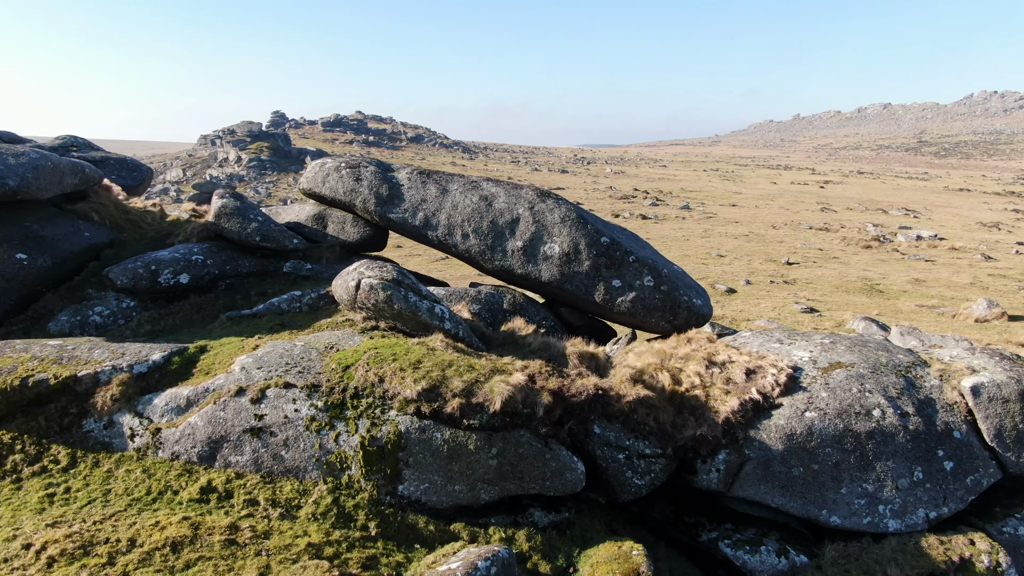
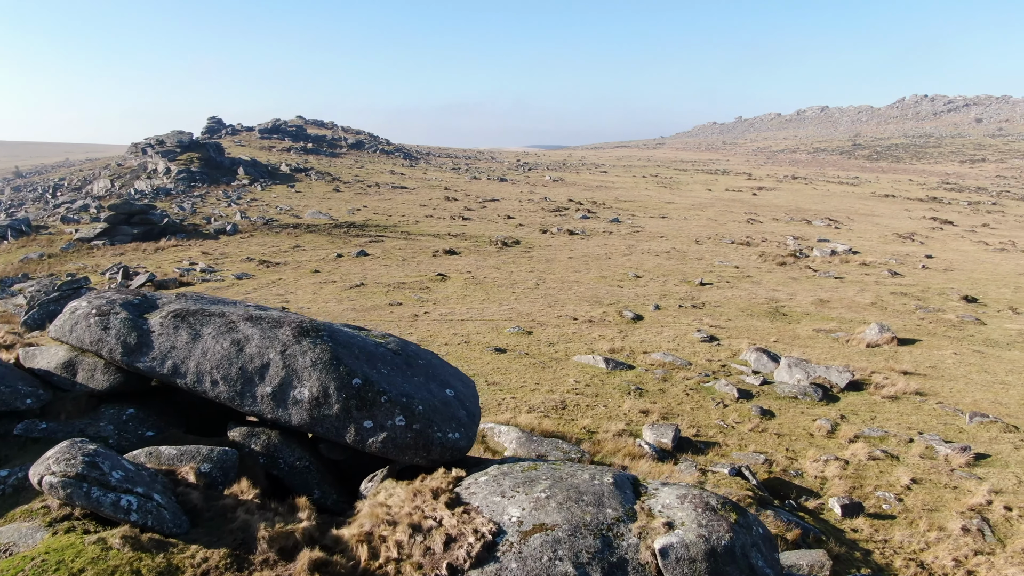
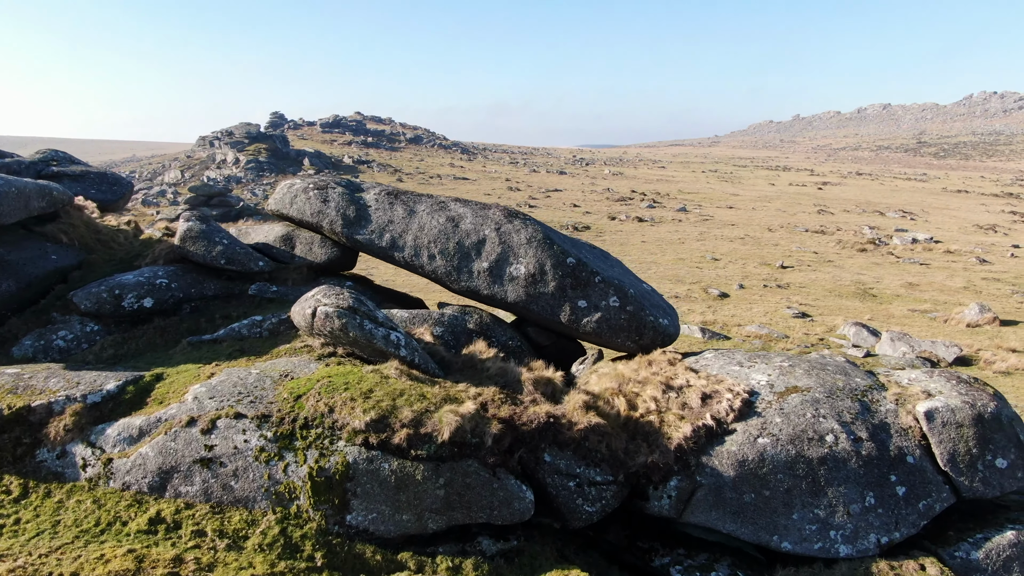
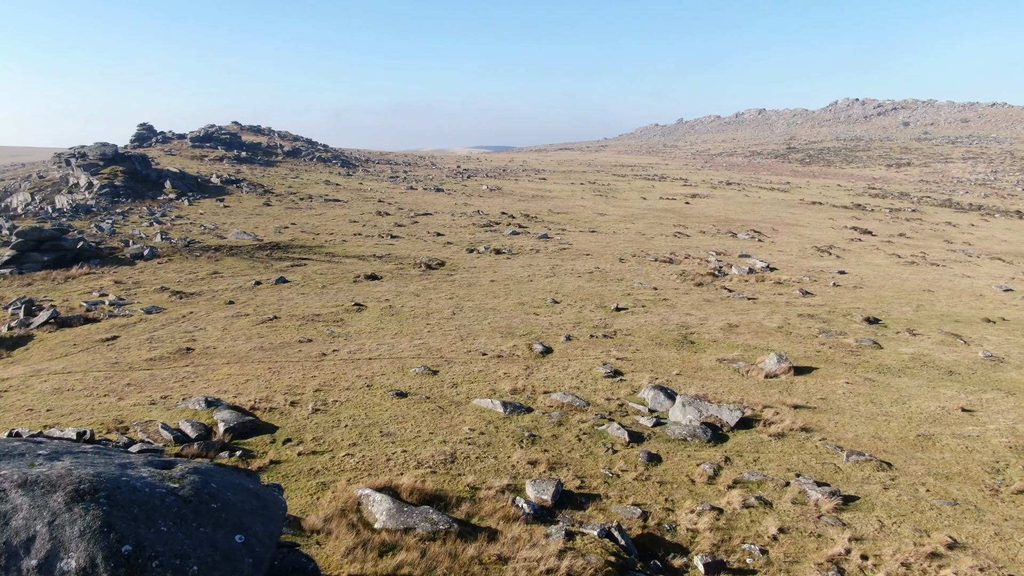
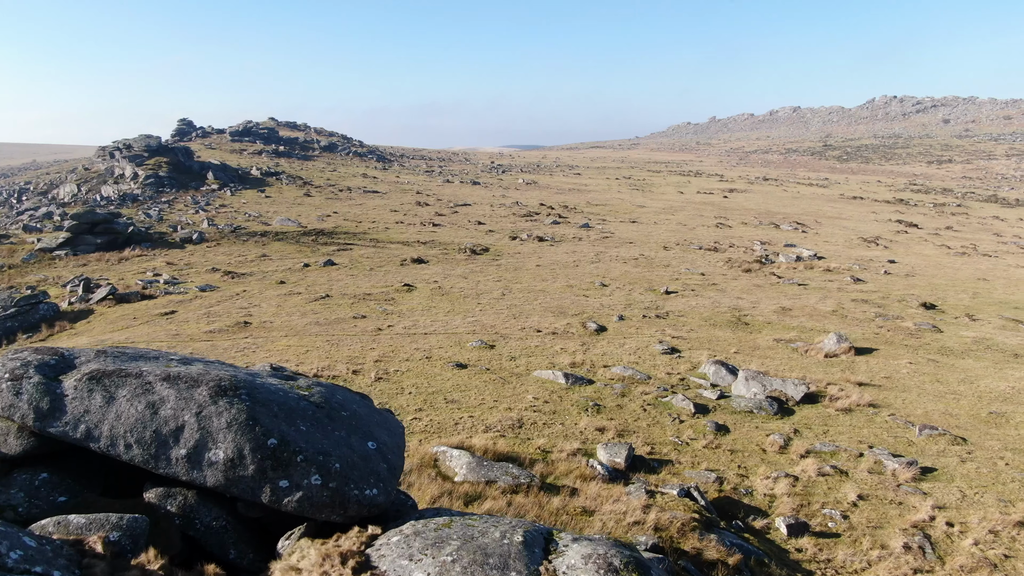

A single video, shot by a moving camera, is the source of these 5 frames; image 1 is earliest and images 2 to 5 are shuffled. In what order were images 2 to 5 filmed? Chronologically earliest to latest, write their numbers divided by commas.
3, 2, 5, 4
